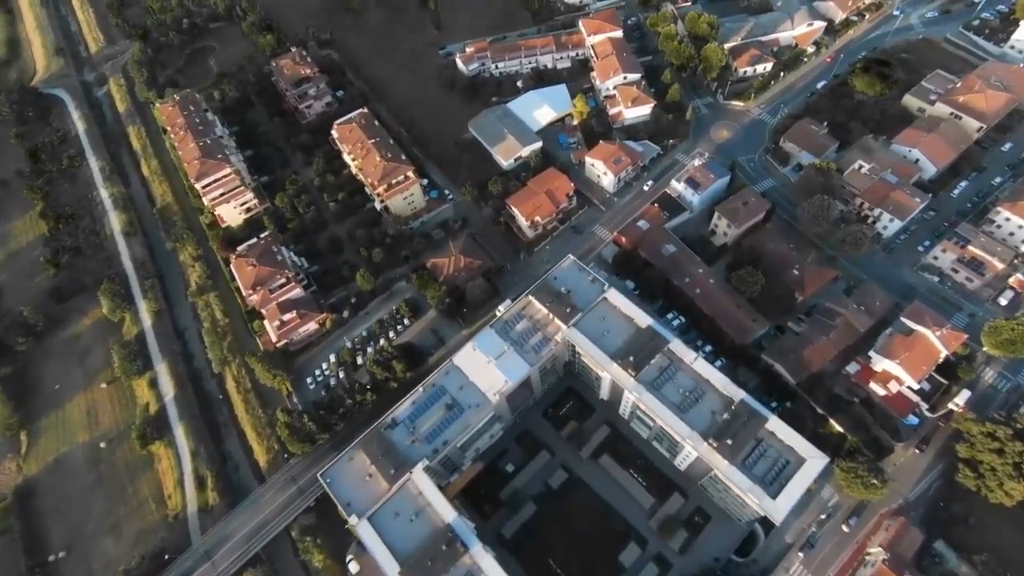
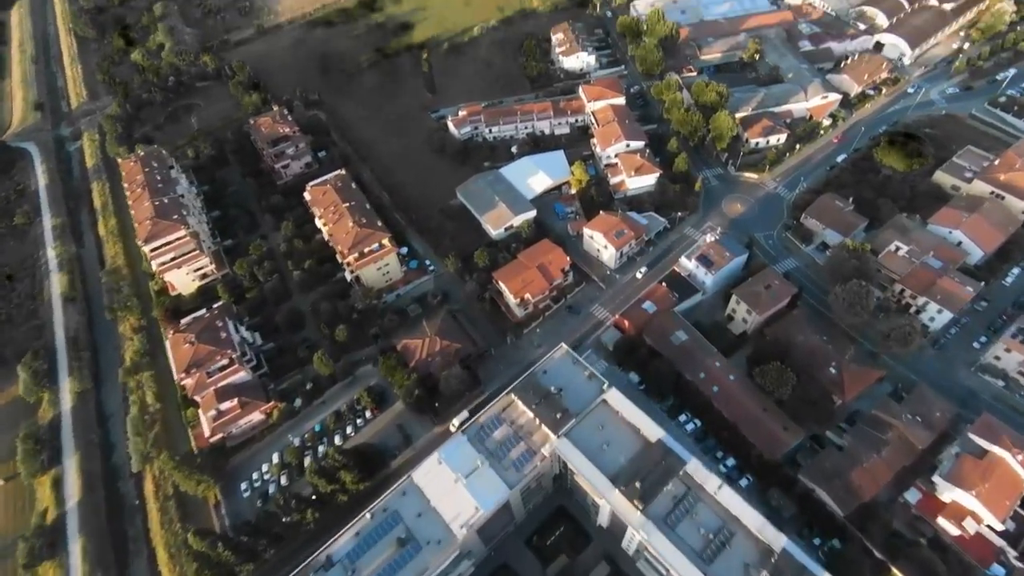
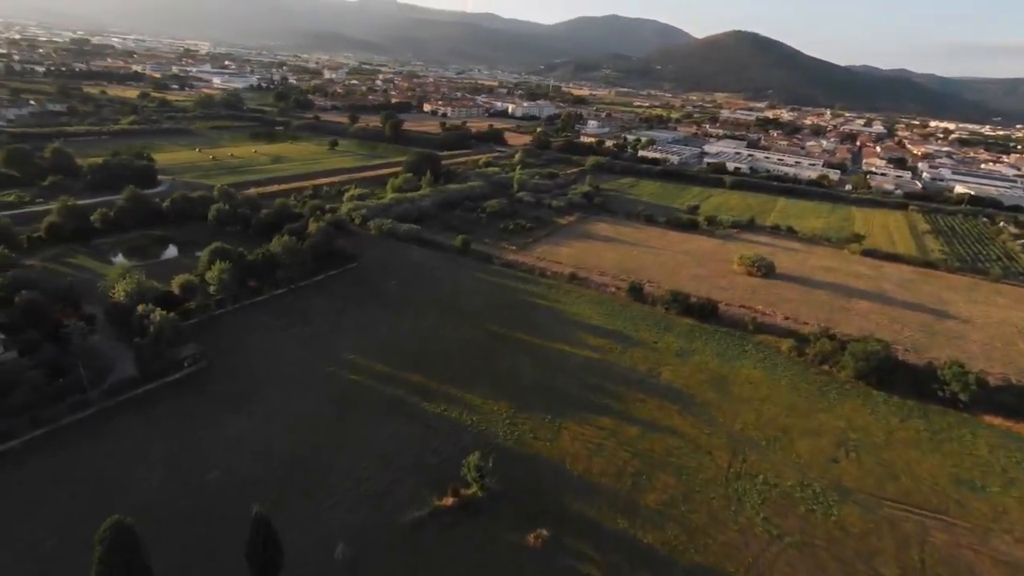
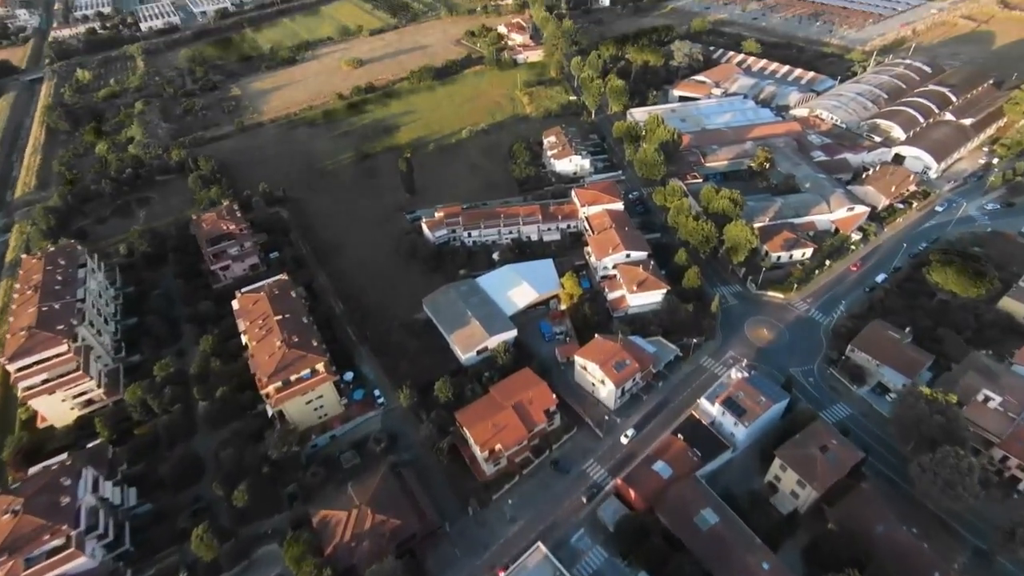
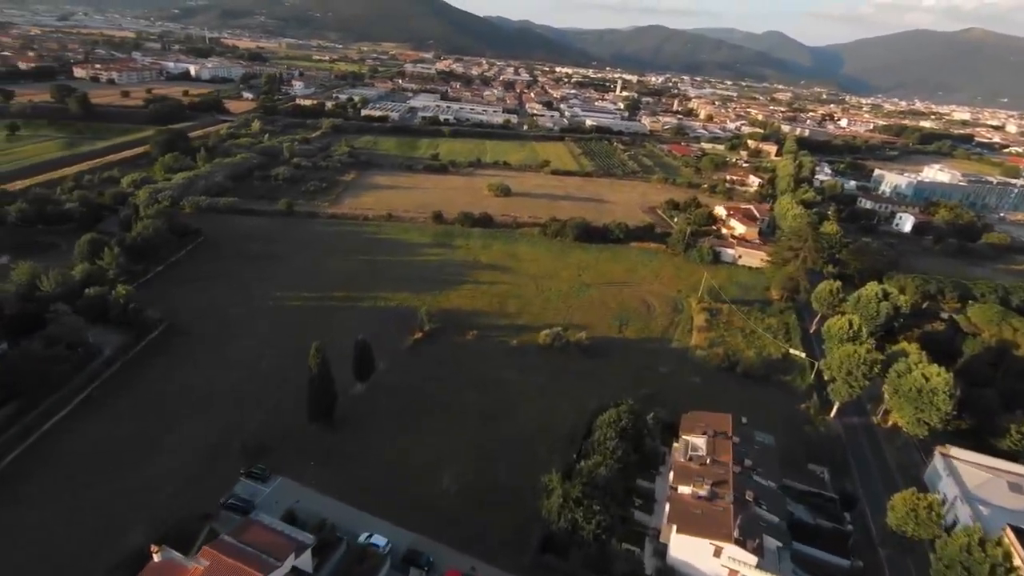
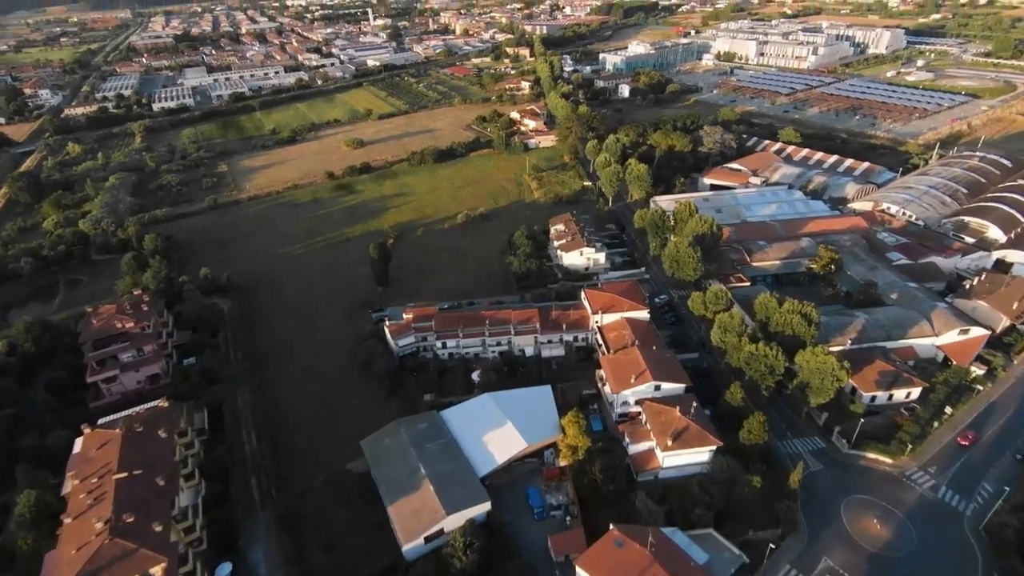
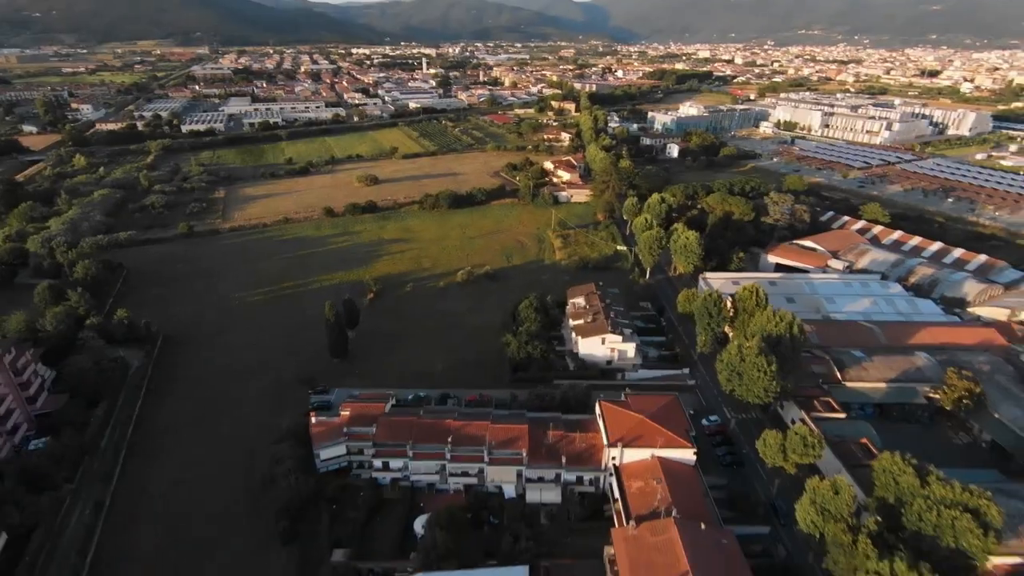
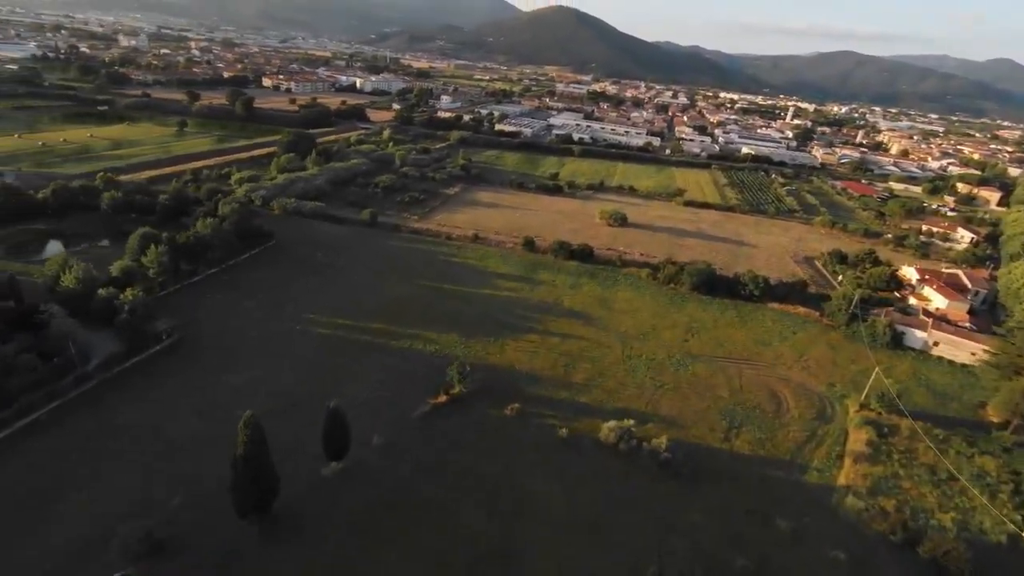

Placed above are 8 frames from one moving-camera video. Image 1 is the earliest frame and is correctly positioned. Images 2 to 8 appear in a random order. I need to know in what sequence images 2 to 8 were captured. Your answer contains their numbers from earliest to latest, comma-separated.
2, 4, 6, 7, 5, 8, 3
